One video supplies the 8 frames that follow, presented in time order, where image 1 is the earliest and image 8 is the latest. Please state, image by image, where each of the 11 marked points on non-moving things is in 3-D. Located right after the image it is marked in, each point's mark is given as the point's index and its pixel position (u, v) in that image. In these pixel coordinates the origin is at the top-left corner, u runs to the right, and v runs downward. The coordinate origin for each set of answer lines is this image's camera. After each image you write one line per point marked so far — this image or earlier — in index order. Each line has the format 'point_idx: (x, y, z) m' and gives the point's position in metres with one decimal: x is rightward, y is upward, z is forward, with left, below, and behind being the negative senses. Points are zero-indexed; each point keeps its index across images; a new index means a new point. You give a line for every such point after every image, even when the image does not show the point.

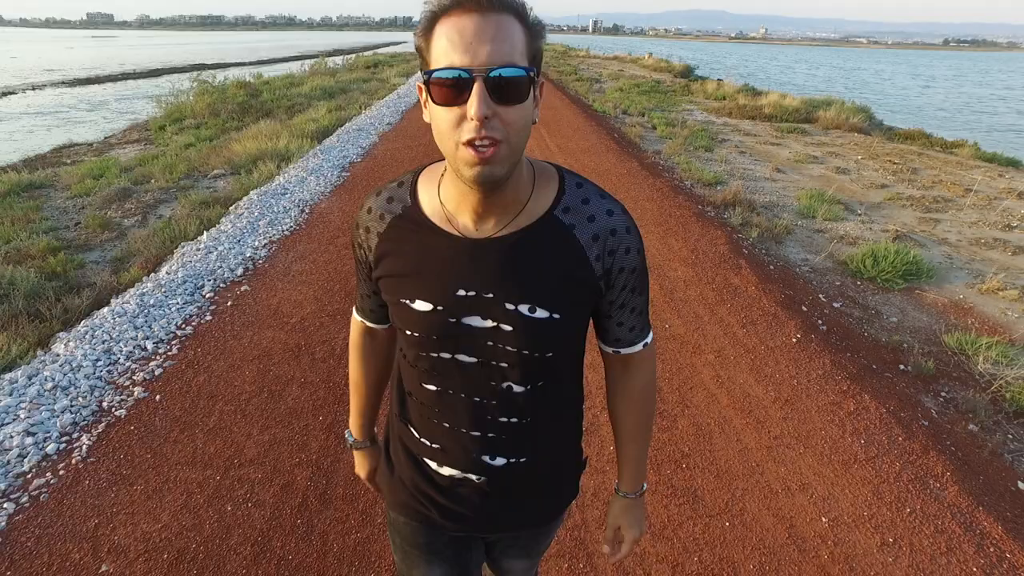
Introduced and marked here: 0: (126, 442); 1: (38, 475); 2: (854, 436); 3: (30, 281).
0: (-2.0, -0.8, +3.4) m
1: (-2.3, -0.9, +3.2) m
2: (+1.9, -0.8, +3.5) m
3: (-4.2, 0.0, +5.5) m
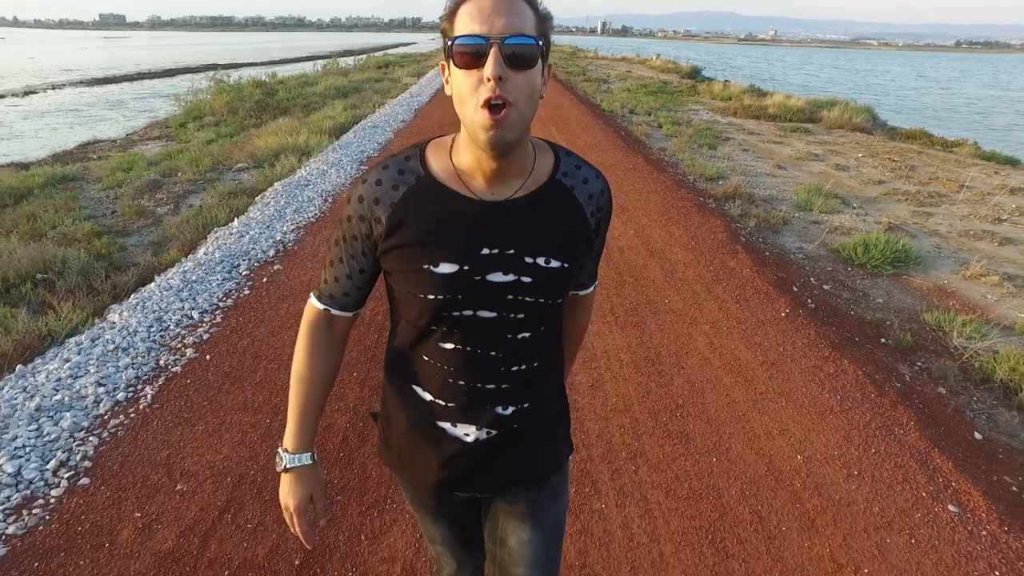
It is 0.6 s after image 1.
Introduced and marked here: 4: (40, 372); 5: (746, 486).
0: (-1.9, -0.6, +3.8) m
1: (-2.2, -0.7, +3.6) m
2: (+1.9, -0.6, +3.9) m
3: (-4.0, +0.2, +6.0) m
4: (-3.0, -0.5, +4.0) m
5: (+1.1, -0.9, +3.1) m
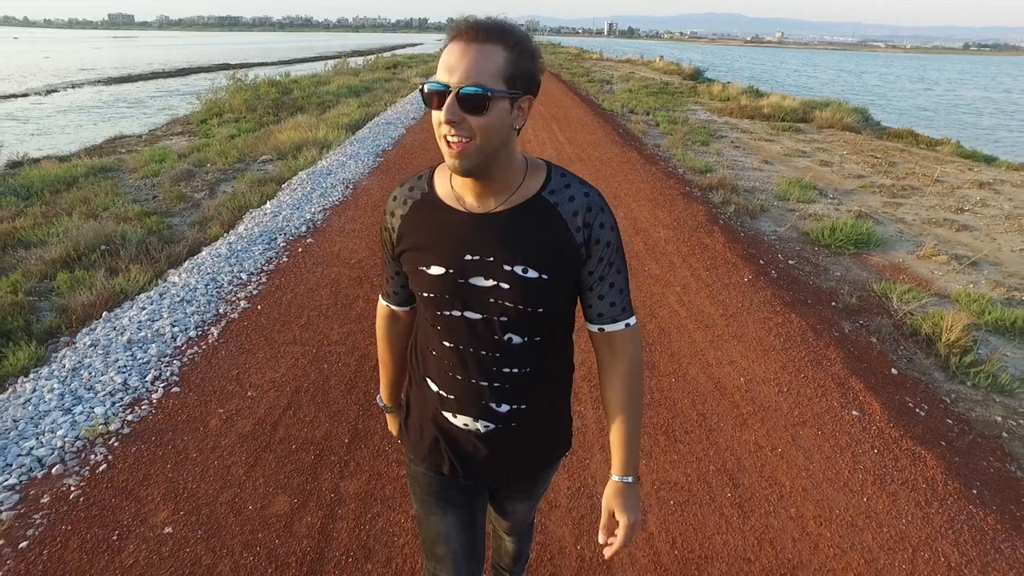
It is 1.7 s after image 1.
0: (-1.9, -0.3, +4.7) m
1: (-2.2, -0.4, +4.5) m
2: (+1.9, -0.3, +4.7) m
3: (-4.0, +0.6, +6.8) m
4: (-3.0, -0.2, +4.9) m
5: (+1.1, -0.7, +3.9) m
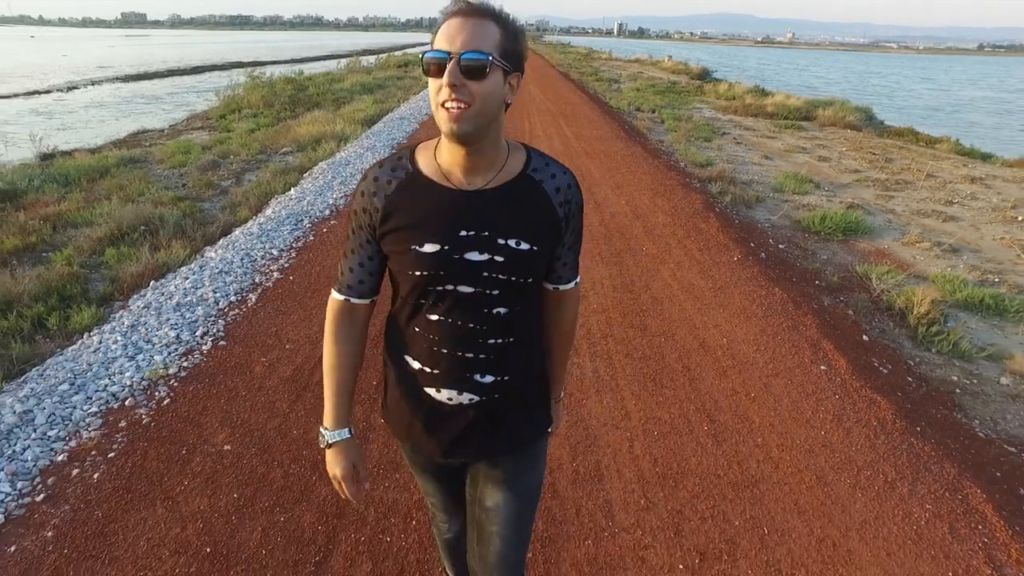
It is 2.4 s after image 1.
0: (-1.9, -0.1, +5.2) m
1: (-2.2, -0.1, +5.0) m
2: (+2.0, -0.1, +5.2) m
3: (-3.9, +0.8, +7.4) m
4: (-2.9, 0.0, +5.4) m
5: (+1.2, -0.4, +4.4) m
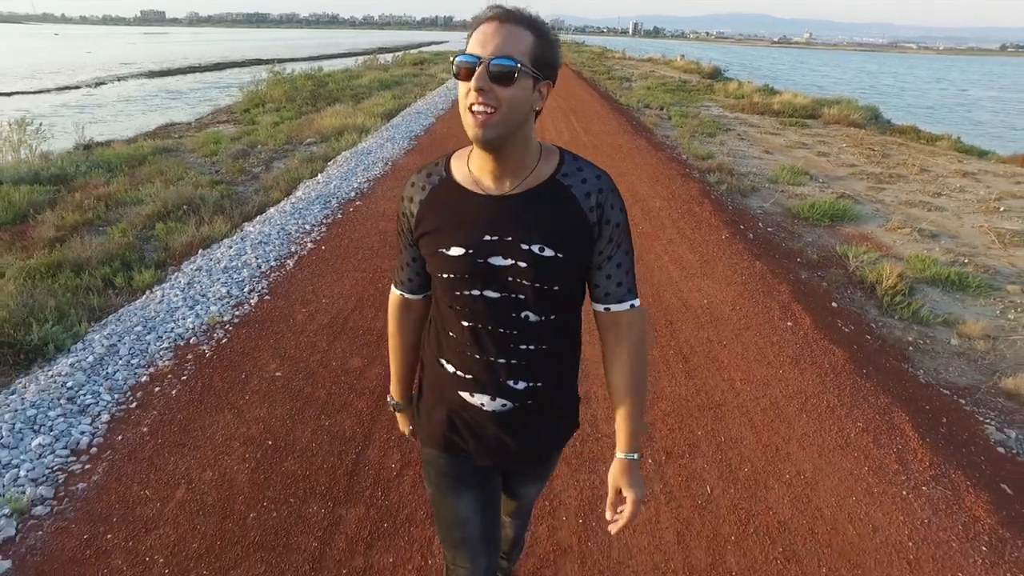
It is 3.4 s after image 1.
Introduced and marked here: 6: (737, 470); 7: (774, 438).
0: (-1.8, +0.2, +5.9) m
1: (-2.1, +0.2, +5.7) m
2: (+2.1, +0.2, +5.8) m
3: (-3.8, +1.1, +8.1) m
4: (-2.8, +0.3, +6.1) m
5: (+1.2, -0.2, +5.0) m
6: (+1.1, -0.9, +3.2) m
7: (+1.4, -0.8, +3.5) m
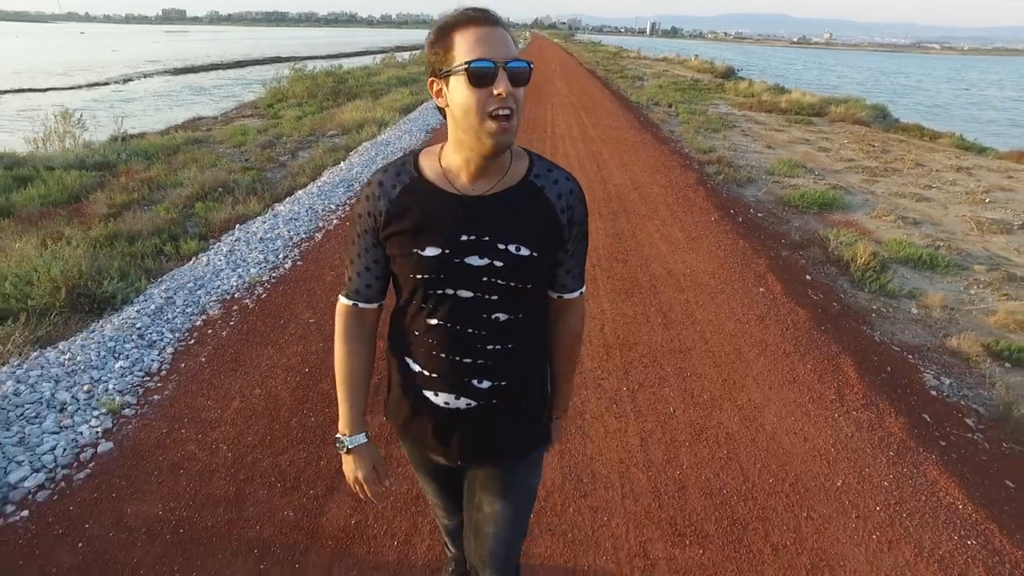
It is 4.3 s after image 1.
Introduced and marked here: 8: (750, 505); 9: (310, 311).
0: (-1.7, +0.5, +6.6) m
1: (-2.1, +0.5, +6.4) m
2: (+2.1, +0.4, +6.4) m
3: (-3.7, +1.5, +8.8) m
4: (-2.8, +0.7, +6.8) m
5: (+1.2, +0.1, +5.6) m
6: (+1.1, -0.6, +3.8) m
7: (+1.4, -0.5, +4.1) m
8: (+1.1, -1.0, +3.0) m
9: (-1.5, -0.2, +4.8) m
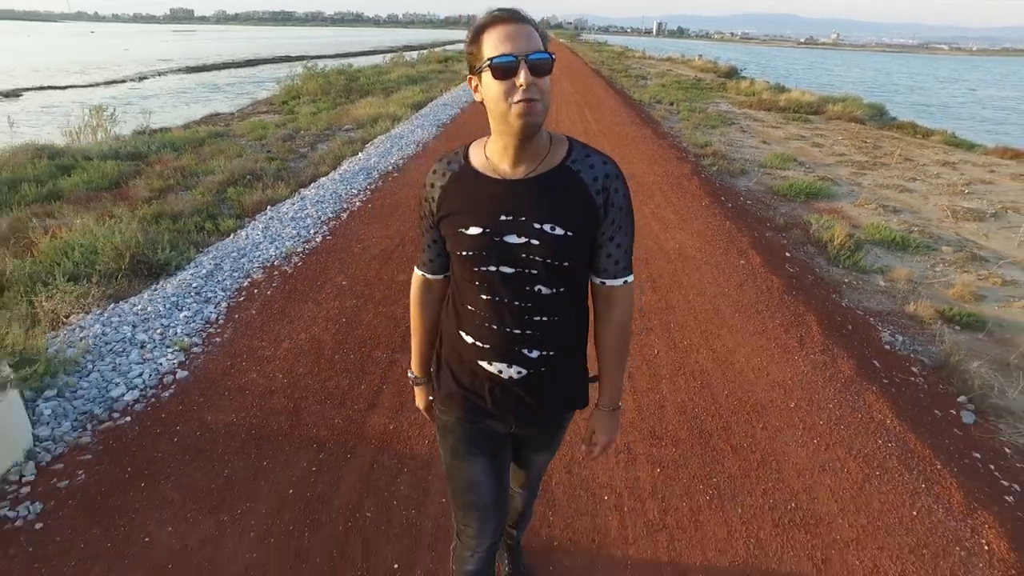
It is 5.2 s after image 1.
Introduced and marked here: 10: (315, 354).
0: (-1.7, +0.8, +7.2) m
1: (-2.0, +0.7, +7.1) m
2: (+2.2, +0.7, +7.1) m
3: (-3.6, +1.8, +9.5) m
4: (-2.7, +0.9, +7.5) m
5: (+1.3, +0.4, +6.3) m
6: (+1.2, -0.4, +4.5) m
7: (+1.5, -0.3, +4.8) m
8: (+1.2, -0.7, +3.6) m
9: (-1.5, +0.1, +5.5) m
10: (-1.3, -0.4, +4.2) m
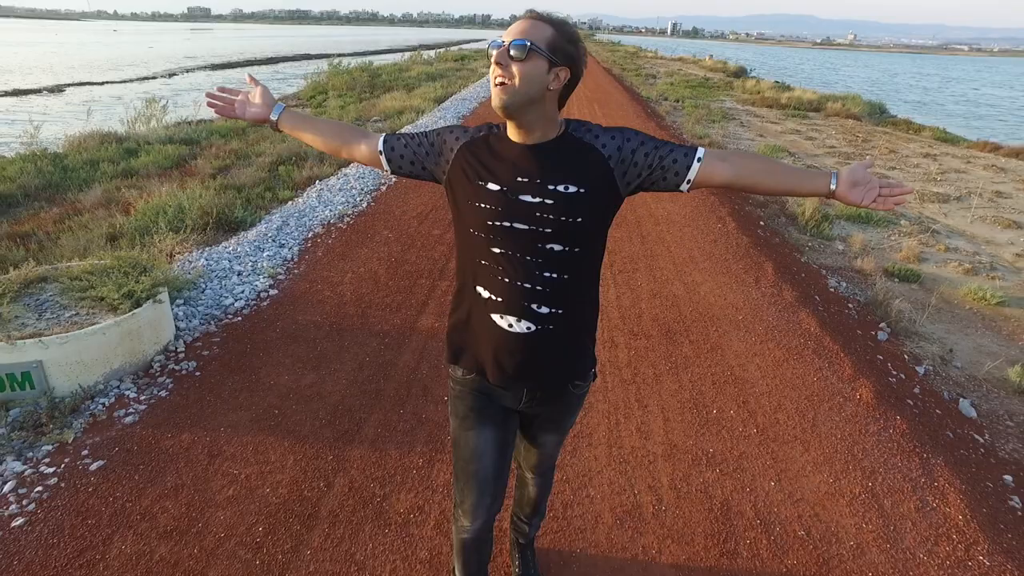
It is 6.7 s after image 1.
0: (-1.5, +1.3, +8.5) m
1: (-1.8, +1.2, +8.3) m
2: (+2.4, +1.1, +8.2) m
3: (-3.4, +2.3, +10.8) m
4: (-2.5, +1.4, +8.8) m
5: (+1.5, +0.8, +7.4) m
6: (+1.3, +0.1, +5.7) m
7: (+1.6, +0.2, +5.9) m
8: (+1.3, -0.3, +4.8) m
9: (-1.3, +0.6, +6.7) m
10: (-1.2, +0.1, +5.4) m
